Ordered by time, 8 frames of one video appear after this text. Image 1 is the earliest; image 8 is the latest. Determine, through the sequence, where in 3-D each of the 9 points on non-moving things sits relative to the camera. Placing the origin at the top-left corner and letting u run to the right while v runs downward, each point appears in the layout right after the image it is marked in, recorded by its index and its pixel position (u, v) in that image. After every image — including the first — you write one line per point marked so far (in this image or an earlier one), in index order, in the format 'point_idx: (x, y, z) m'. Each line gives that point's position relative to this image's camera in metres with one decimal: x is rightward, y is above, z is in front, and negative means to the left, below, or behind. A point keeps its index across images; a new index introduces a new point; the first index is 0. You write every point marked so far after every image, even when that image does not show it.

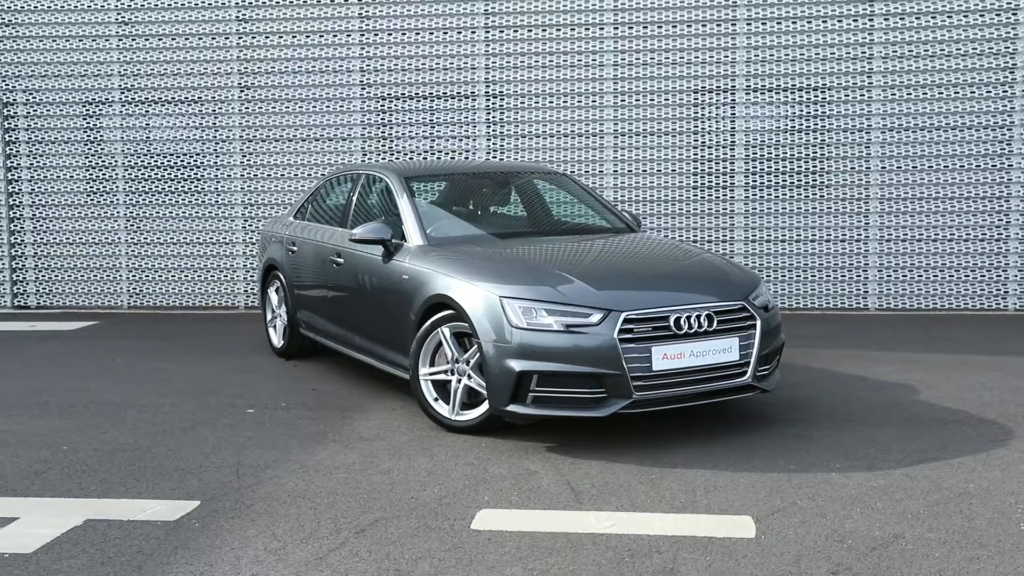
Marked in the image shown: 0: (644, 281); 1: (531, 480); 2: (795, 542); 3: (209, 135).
0: (+0.6, 0.0, +5.6) m
1: (+0.1, -0.8, +5.0) m
2: (+1.0, -0.9, +4.2) m
3: (-2.9, +1.5, +11.2) m
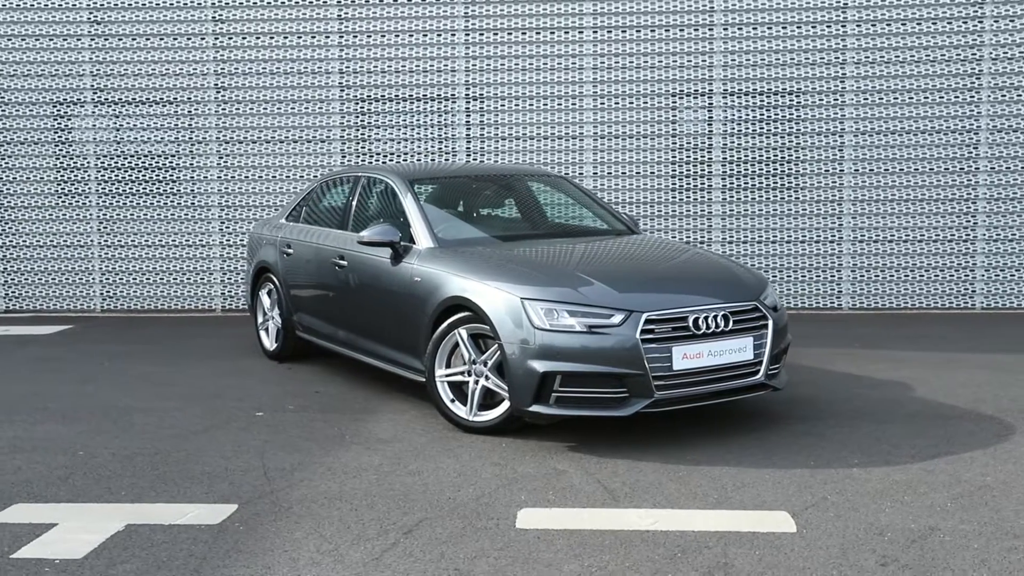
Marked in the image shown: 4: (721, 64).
0: (+0.7, 0.0, +5.7) m
1: (+0.2, -0.8, +5.1) m
2: (+1.2, -0.9, +4.3) m
3: (-3.1, +1.5, +11.1) m
4: (+1.9, +2.0, +10.7) m
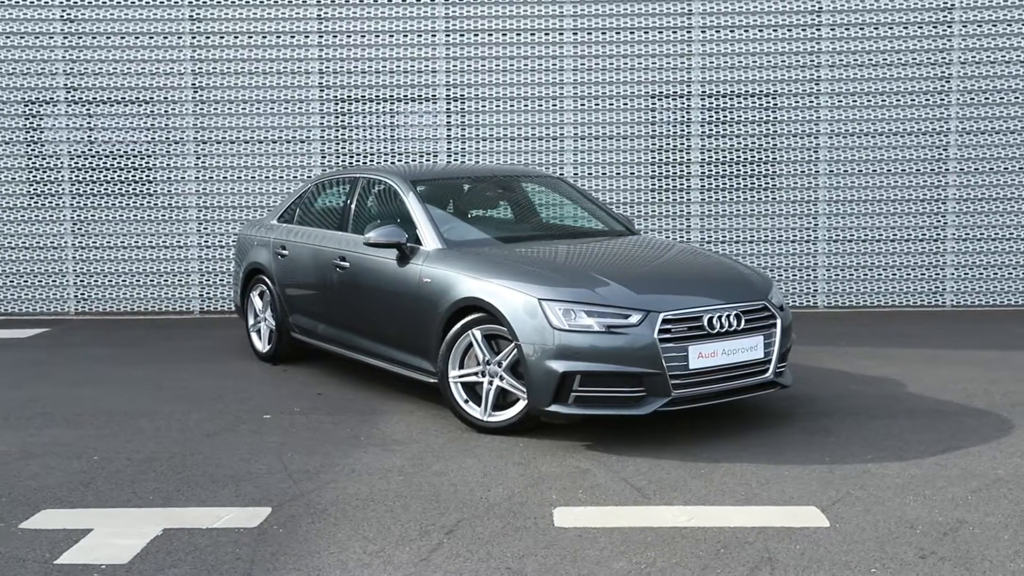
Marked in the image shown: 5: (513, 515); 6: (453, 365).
0: (+0.8, 0.0, +5.8) m
1: (+0.3, -0.8, +5.1) m
2: (+1.3, -0.9, +4.4) m
3: (-3.3, +1.4, +11.0) m
4: (+1.7, +2.1, +10.8) m
5: (0.0, -0.9, +4.6) m
6: (-0.3, -0.4, +6.1) m
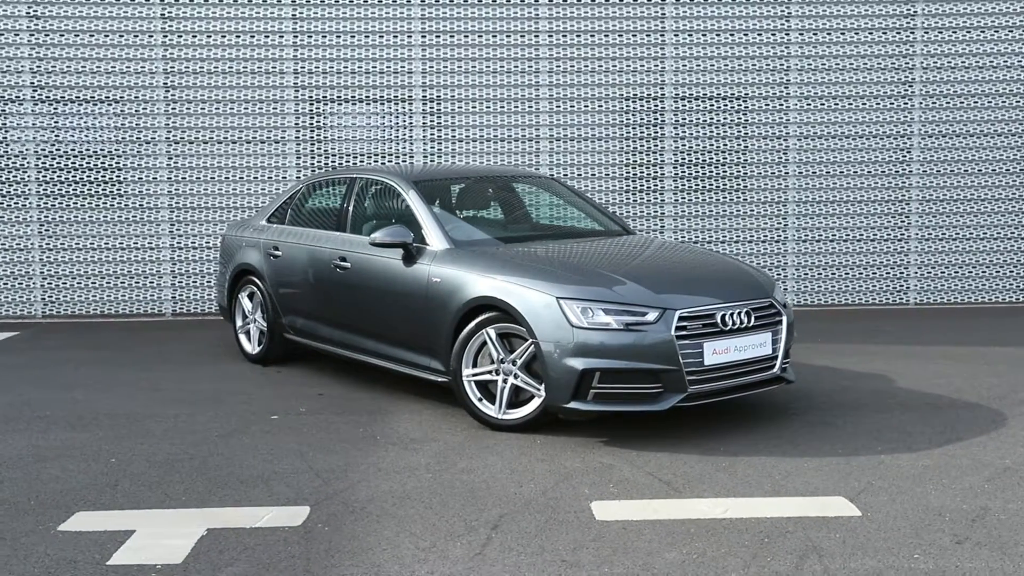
0: (+0.9, 0.0, +5.9) m
1: (+0.5, -0.8, +5.2) m
2: (+1.5, -0.9, +4.5) m
3: (-3.5, +1.4, +10.8) m
4: (+1.5, +2.1, +11.0) m
5: (+0.2, -0.9, +4.7) m
6: (-0.2, -0.4, +6.2) m
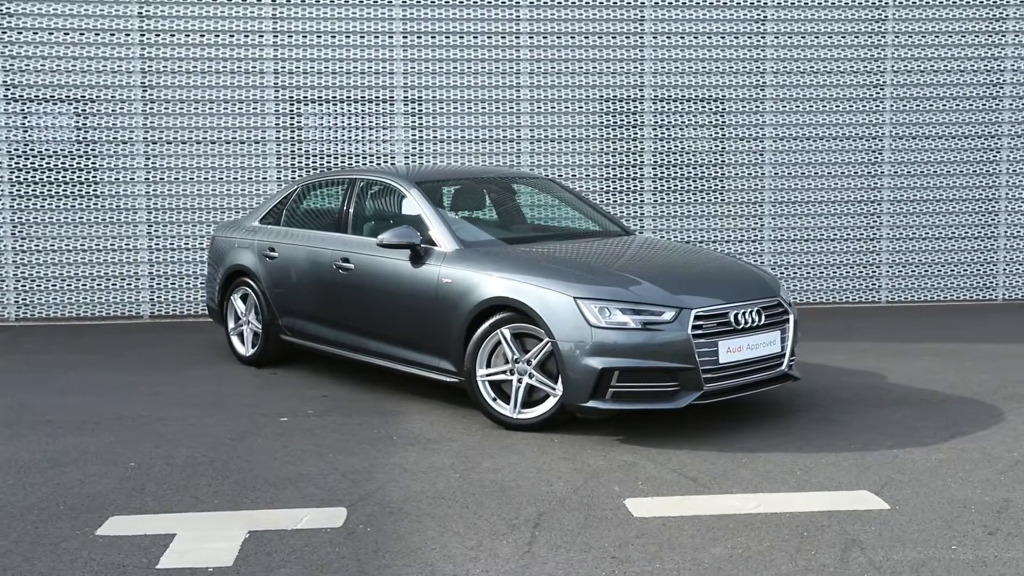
0: (+1.0, 0.0, +6.0) m
1: (+0.6, -0.8, +5.3) m
2: (+1.7, -0.9, +4.7) m
3: (-3.7, +1.4, +10.7) m
4: (+1.3, +2.1, +11.1) m
5: (+0.3, -0.9, +4.7) m
6: (-0.2, -0.4, +6.2) m
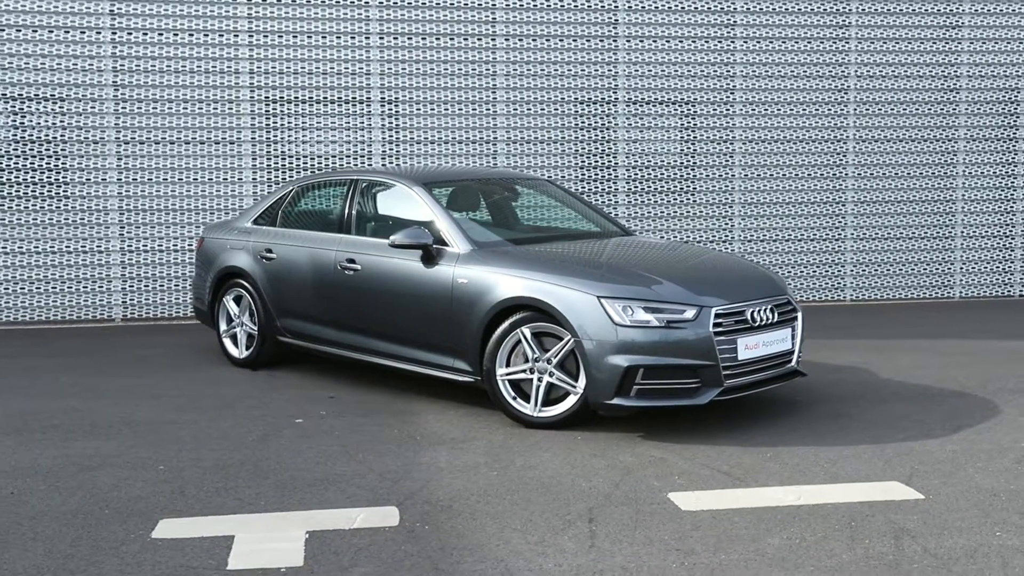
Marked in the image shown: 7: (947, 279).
0: (+1.1, 0.0, +6.2) m
1: (+0.7, -0.8, +5.4) m
2: (+1.9, -0.9, +4.8) m
3: (-3.9, +1.4, +10.5) m
4: (+1.1, +2.1, +11.2) m
5: (+0.5, -0.9, +4.8) m
6: (-0.1, -0.4, +6.3) m
7: (+4.5, +0.1, +12.0) m
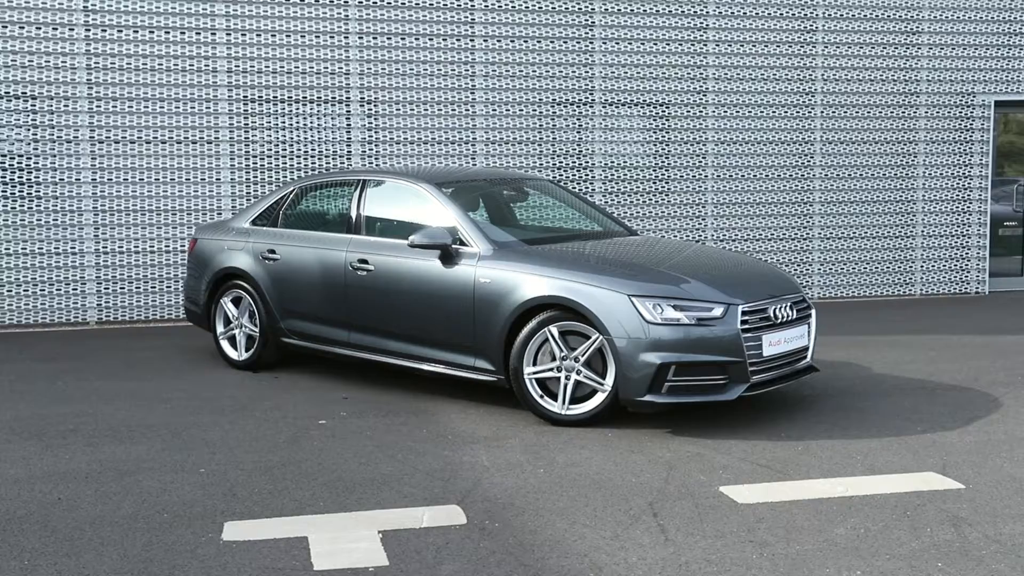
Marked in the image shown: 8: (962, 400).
0: (+1.2, 0.0, +6.3) m
1: (+0.9, -0.8, +5.5) m
2: (+2.1, -0.9, +5.0) m
3: (-4.0, +1.4, +10.3) m
4: (+0.9, +2.1, +11.4) m
5: (+0.8, -0.9, +4.9) m
6: (+0.1, -0.4, +6.3) m
7: (+4.2, +0.1, +12.4) m
8: (+2.7, -0.7, +7.0) m
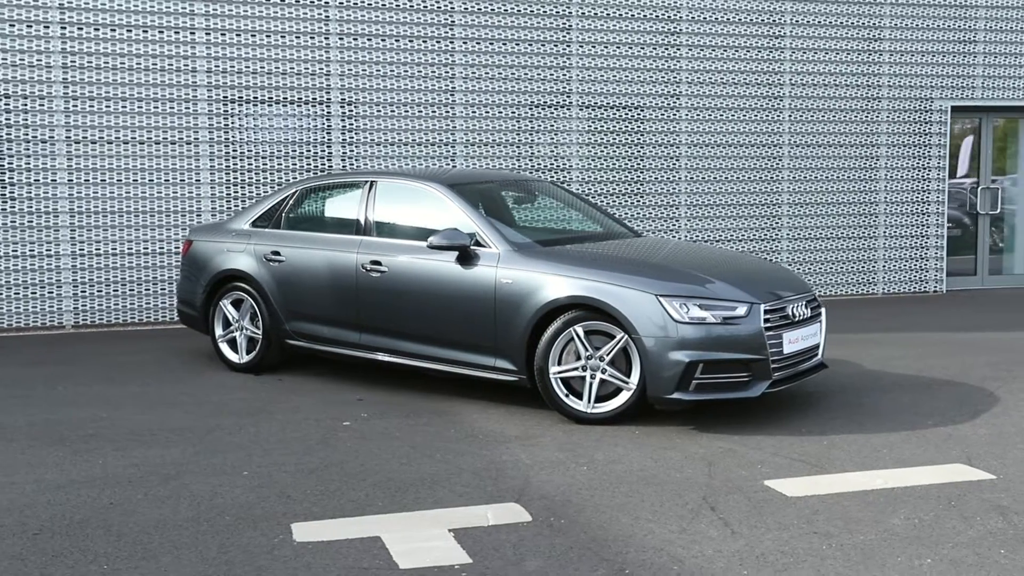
0: (+1.3, +0.1, +6.4) m
1: (+1.1, -0.8, +5.7) m
2: (+2.3, -0.9, +5.2) m
3: (-4.2, +1.3, +10.1) m
4: (+0.6, +2.1, +11.5) m
5: (+1.0, -0.9, +5.0) m
6: (+0.2, -0.4, +6.4) m
7: (+3.9, +0.1, +12.7) m
8: (+2.8, -0.7, +7.3) m
